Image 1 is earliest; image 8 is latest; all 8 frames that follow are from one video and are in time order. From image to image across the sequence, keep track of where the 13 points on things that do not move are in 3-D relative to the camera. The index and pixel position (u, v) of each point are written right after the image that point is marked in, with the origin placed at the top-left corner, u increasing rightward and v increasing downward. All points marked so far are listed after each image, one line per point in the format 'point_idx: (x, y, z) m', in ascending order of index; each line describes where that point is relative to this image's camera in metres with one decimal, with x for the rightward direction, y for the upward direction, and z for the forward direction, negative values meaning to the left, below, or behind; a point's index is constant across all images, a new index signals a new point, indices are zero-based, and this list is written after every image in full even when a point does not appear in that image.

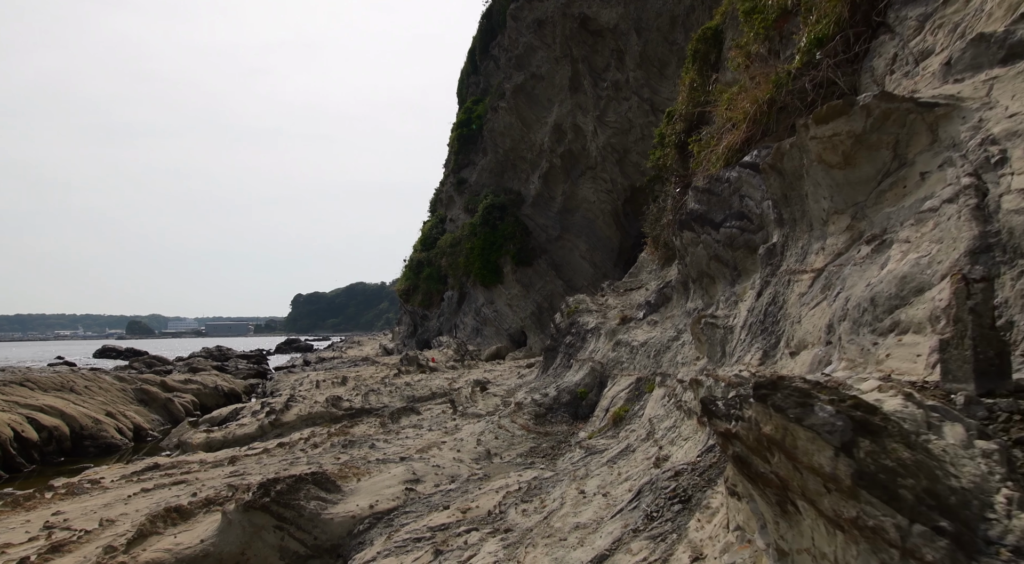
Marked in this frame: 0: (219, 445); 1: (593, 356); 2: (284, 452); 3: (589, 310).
0: (-5.5, -3.1, +12.0) m
1: (+1.2, -1.1, +9.5) m
2: (-3.3, -2.4, +9.0) m
3: (+1.5, -0.5, +12.4) m
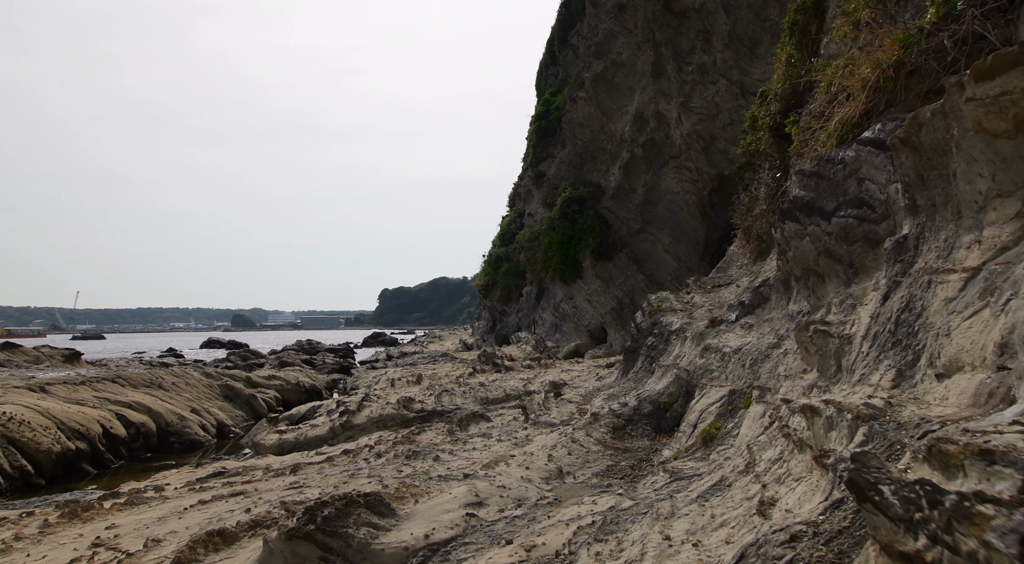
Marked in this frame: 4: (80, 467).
0: (-4.1, -3.1, +11.9) m
1: (+2.2, -1.1, +8.5) m
2: (-2.3, -2.4, +8.6) m
3: (+2.9, -0.5, +11.4) m
4: (-7.4, -3.2, +11.0) m
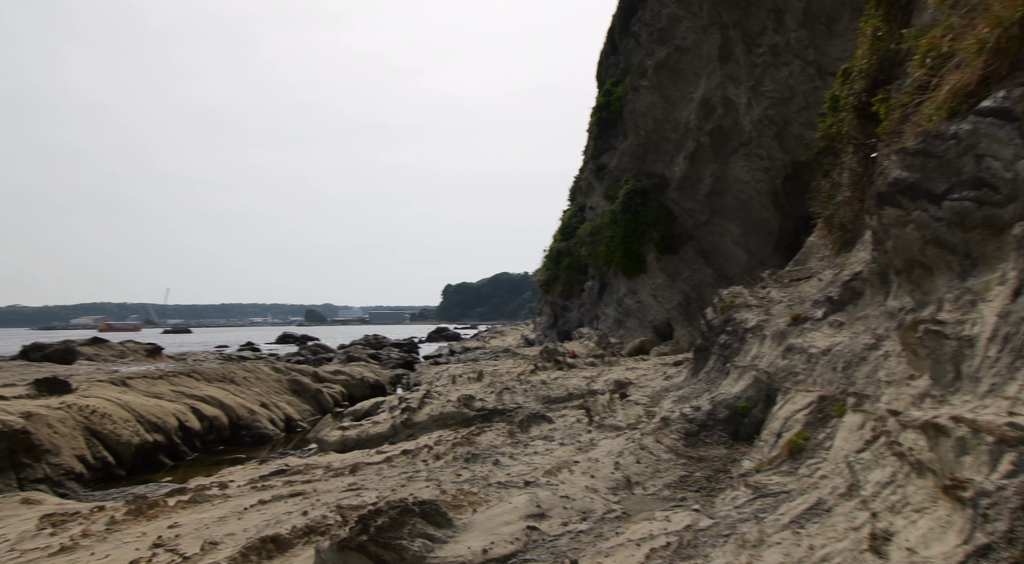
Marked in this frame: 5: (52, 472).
0: (-3.0, -3.0, +11.9) m
1: (+3.0, -1.0, +7.8) m
2: (-1.4, -2.4, +8.4) m
3: (+3.9, -0.4, +10.7) m
4: (-6.3, -3.1, +11.3) m
5: (-6.6, -2.8, +9.3) m
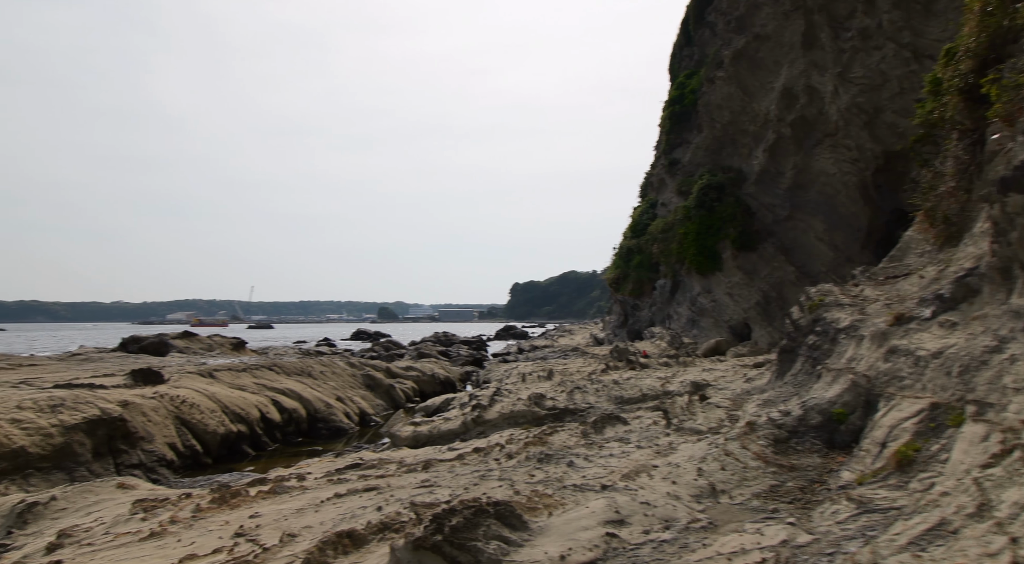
0: (-1.6, -3.0, +11.9) m
1: (+3.9, -1.0, +7.3) m
2: (-0.5, -2.3, +8.3) m
3: (+5.1, -0.3, +10.0) m
4: (-5.0, -3.1, +11.7) m
5: (-5.5, -2.7, +9.7) m
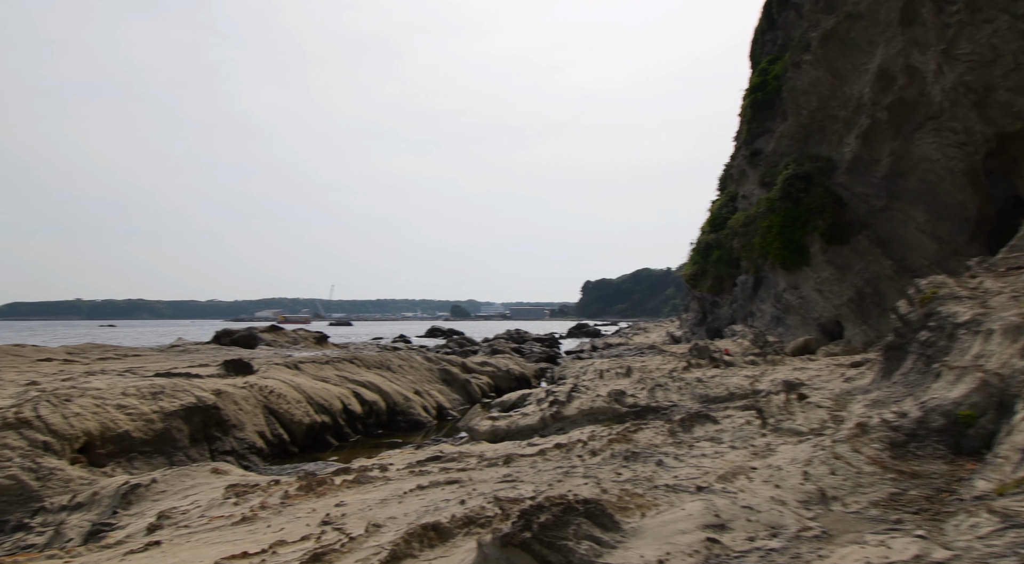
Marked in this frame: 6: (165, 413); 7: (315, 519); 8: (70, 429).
0: (-0.2, -2.8, +11.7) m
1: (+4.8, -0.8, +6.5) m
2: (+0.6, -2.2, +8.0) m
3: (+6.3, -0.2, +9.1) m
4: (-3.5, -2.9, +11.9) m
5: (-4.3, -2.6, +10.0) m
6: (-5.0, -1.9, +9.2) m
7: (-1.8, -2.1, +5.7) m
8: (-5.6, -1.9, +8.1) m
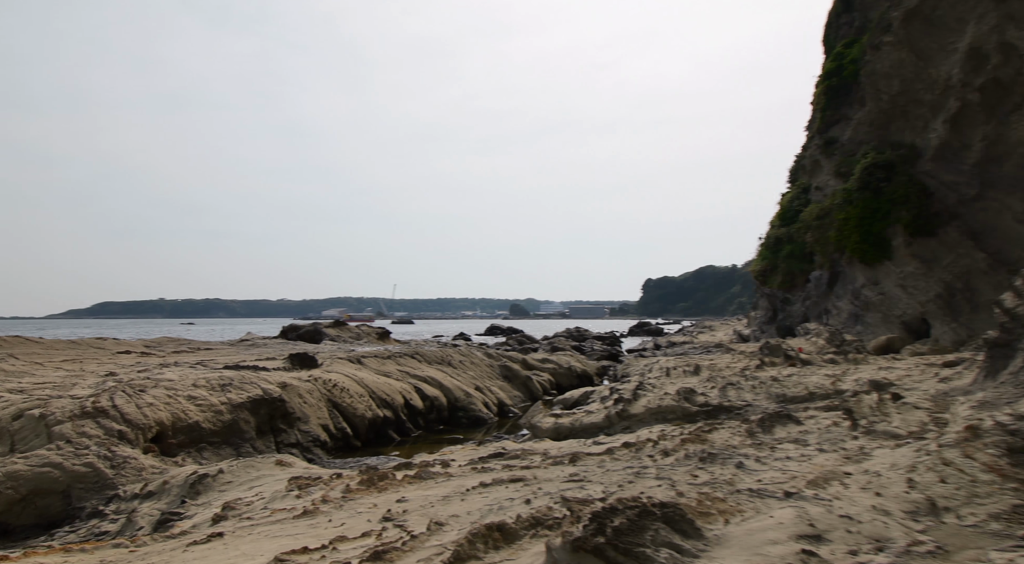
0: (+1.0, -2.7, +11.4) m
1: (+5.4, -0.7, +5.7) m
2: (+1.4, -2.1, +7.6) m
3: (+7.2, -0.1, +8.1) m
4: (-2.3, -2.8, +11.9) m
5: (-3.3, -2.5, +10.0) m
6: (-4.1, -1.8, +9.3) m
7: (-1.2, -2.0, +5.5) m
8: (-4.8, -1.8, +8.2) m
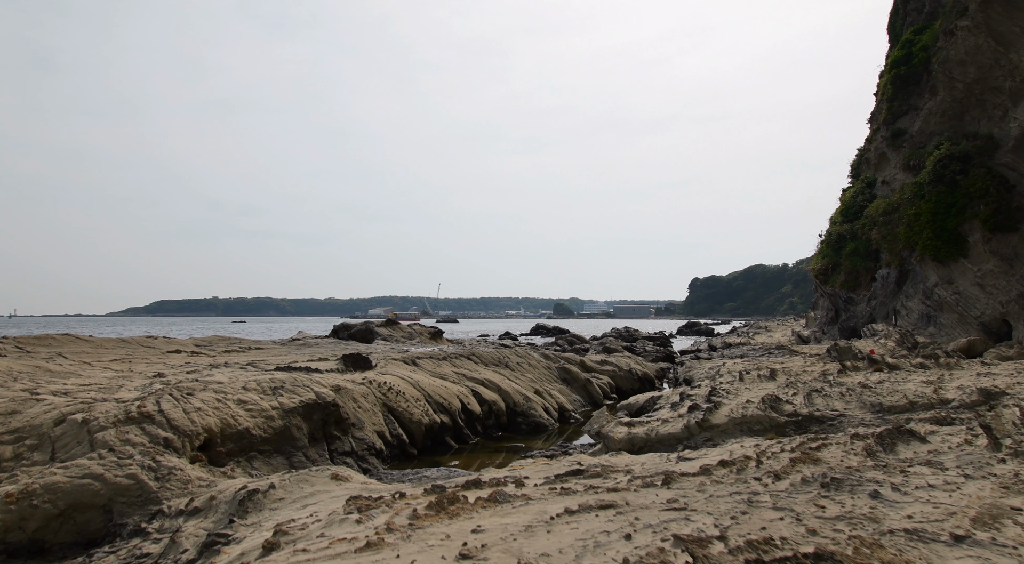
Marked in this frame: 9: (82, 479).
0: (+2.1, -2.6, +10.4) m
1: (+6.2, -0.6, +4.4) m
2: (+2.3, -2.0, +6.6) m
3: (+8.1, 0.0, +6.7) m
4: (-1.2, -2.8, +11.1) m
5: (-2.3, -2.4, +9.3) m
6: (-3.1, -1.7, +8.6) m
7: (-0.5, -2.0, +4.7) m
8: (-3.9, -1.7, +7.6) m
9: (-4.4, -2.0, +6.5) m
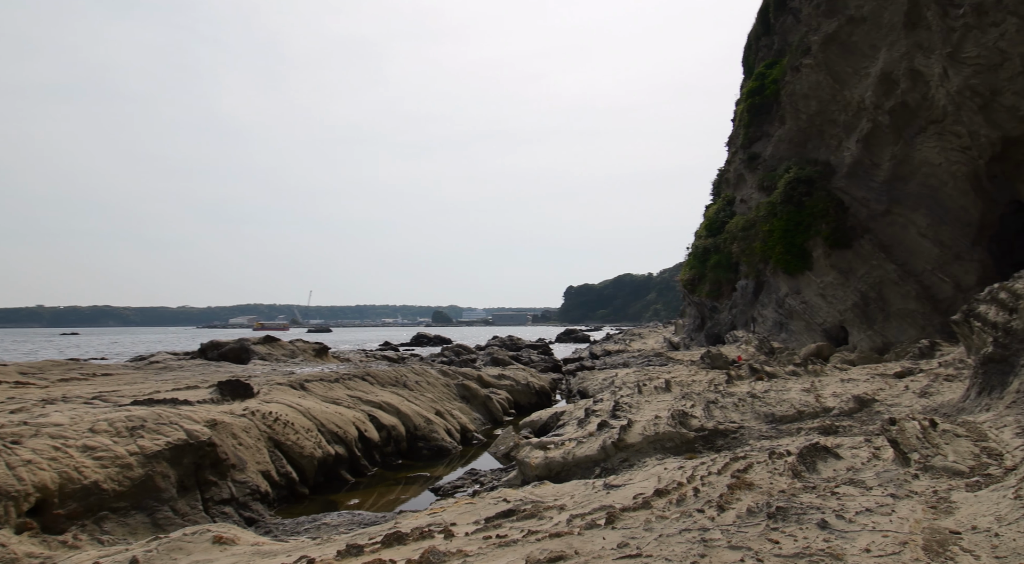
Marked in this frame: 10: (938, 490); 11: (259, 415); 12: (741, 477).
0: (+0.7, -2.9, +9.8) m
1: (+5.8, -0.8, +4.8) m
2: (+1.5, -2.2, +6.1) m
3: (+7.2, -0.2, +7.4) m
4: (-2.7, -3.0, +9.9) m
5: (-3.4, -2.6, +7.9) m
6: (-4.1, -1.9, +7.1) m
7: (-0.7, -2.1, +3.8) m
8: (-4.6, -1.9, +6.0) m
9: (-4.9, -2.2, +4.8) m
10: (+4.1, -2.0, +5.8) m
11: (-3.7, -1.9, +9.3) m
12: (+2.5, -2.2, +7.1) m
